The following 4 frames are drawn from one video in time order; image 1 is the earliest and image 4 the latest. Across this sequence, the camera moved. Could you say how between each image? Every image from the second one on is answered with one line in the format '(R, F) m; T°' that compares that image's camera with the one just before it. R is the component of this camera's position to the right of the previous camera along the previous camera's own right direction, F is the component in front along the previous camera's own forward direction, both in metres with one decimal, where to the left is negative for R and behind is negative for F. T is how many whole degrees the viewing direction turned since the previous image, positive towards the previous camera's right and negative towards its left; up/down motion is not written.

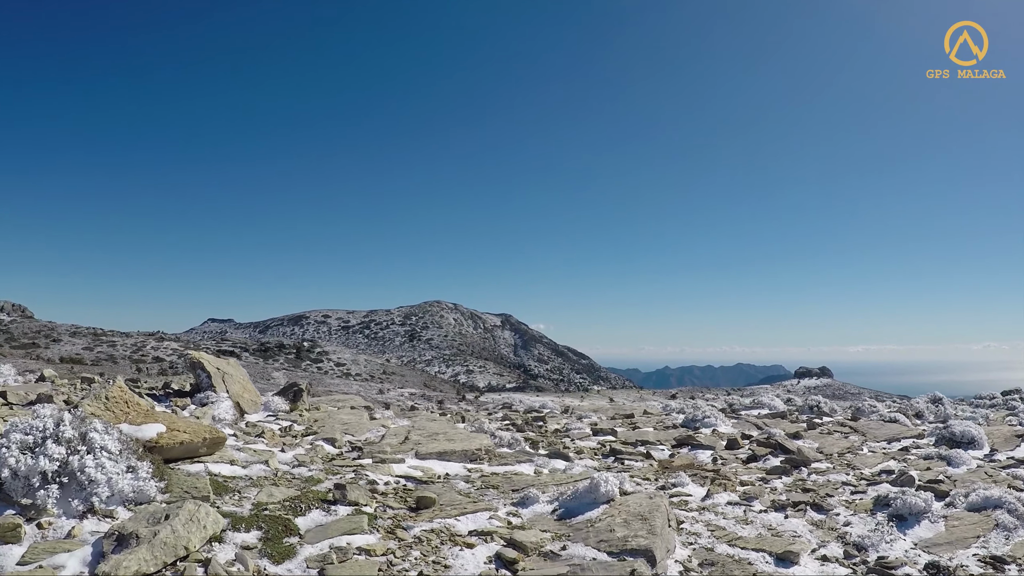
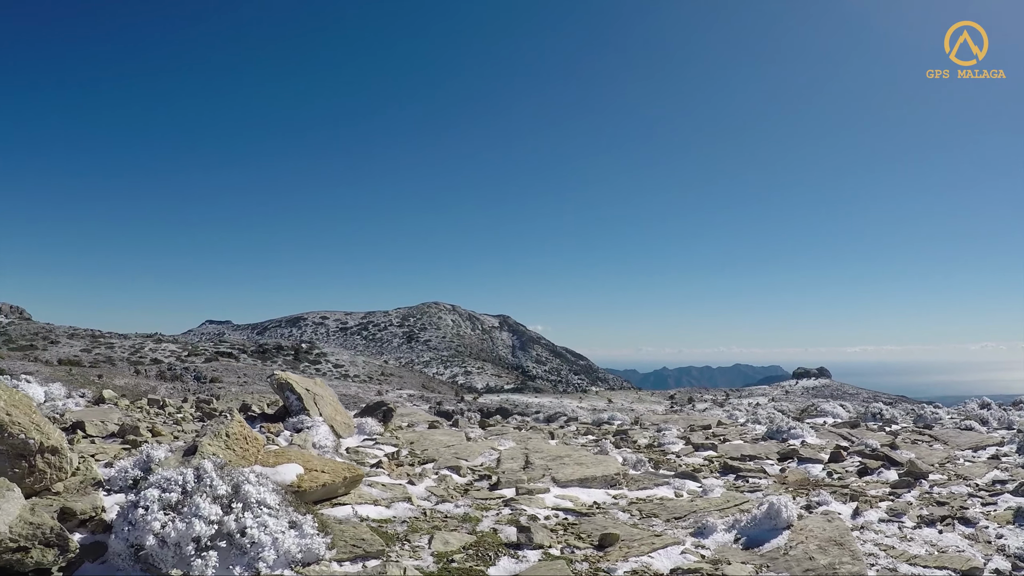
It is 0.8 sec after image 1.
(-0.4, +0.1) m; 0°
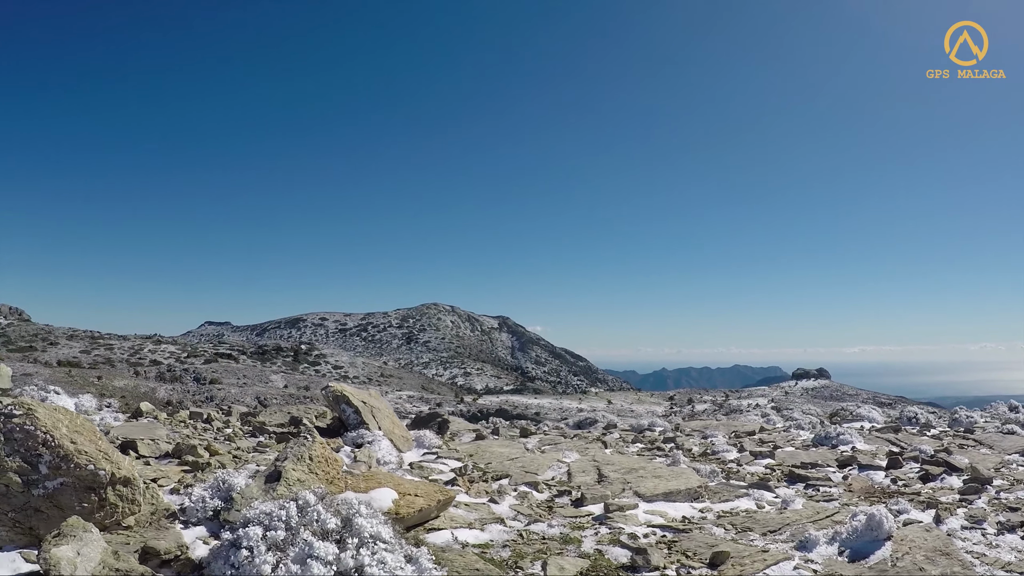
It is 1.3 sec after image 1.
(-0.2, +0.1) m; 0°
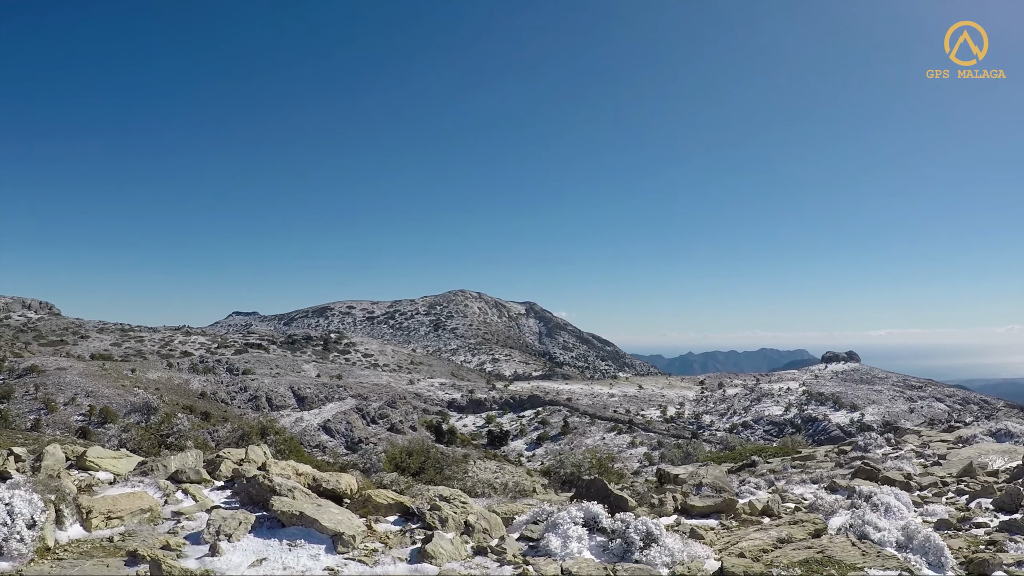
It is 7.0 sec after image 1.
(-10.1, +9.4) m; -3°
